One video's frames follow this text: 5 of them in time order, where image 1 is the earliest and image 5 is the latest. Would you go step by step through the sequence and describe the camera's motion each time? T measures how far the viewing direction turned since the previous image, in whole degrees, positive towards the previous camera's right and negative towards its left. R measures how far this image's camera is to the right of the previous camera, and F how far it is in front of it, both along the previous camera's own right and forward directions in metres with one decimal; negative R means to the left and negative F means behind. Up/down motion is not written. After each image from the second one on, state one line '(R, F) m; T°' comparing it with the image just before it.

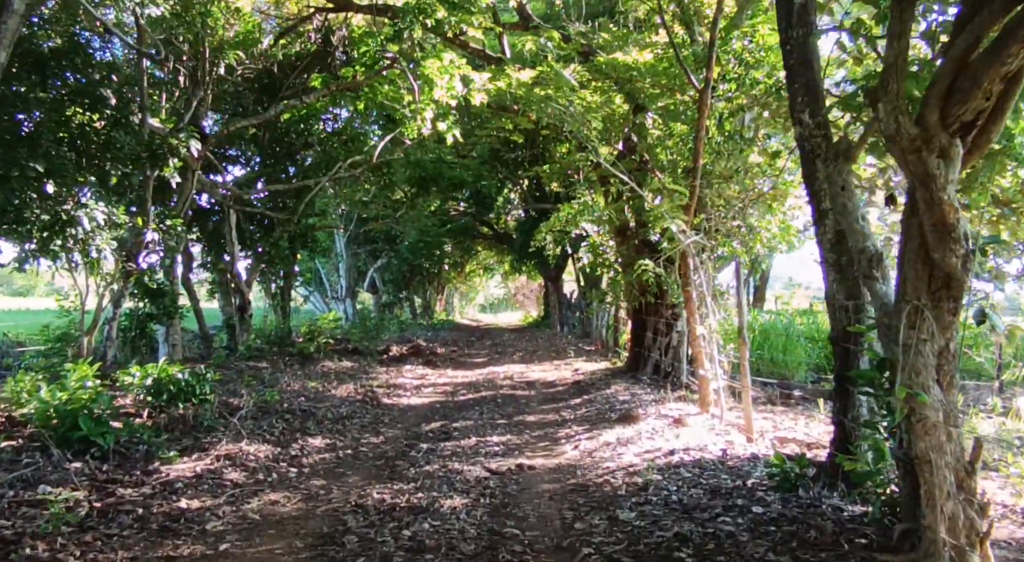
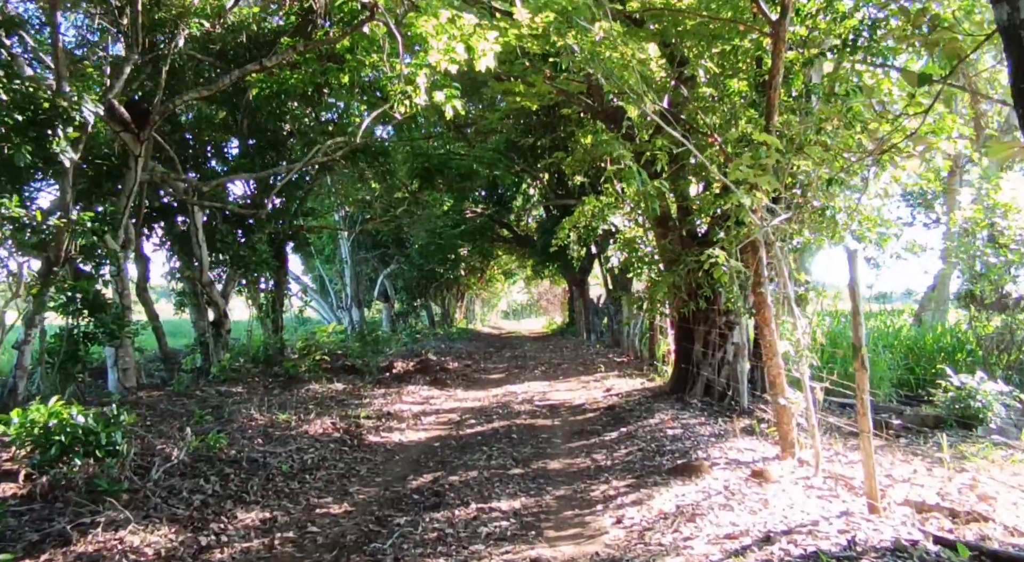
(+0.1, +2.0) m; -2°
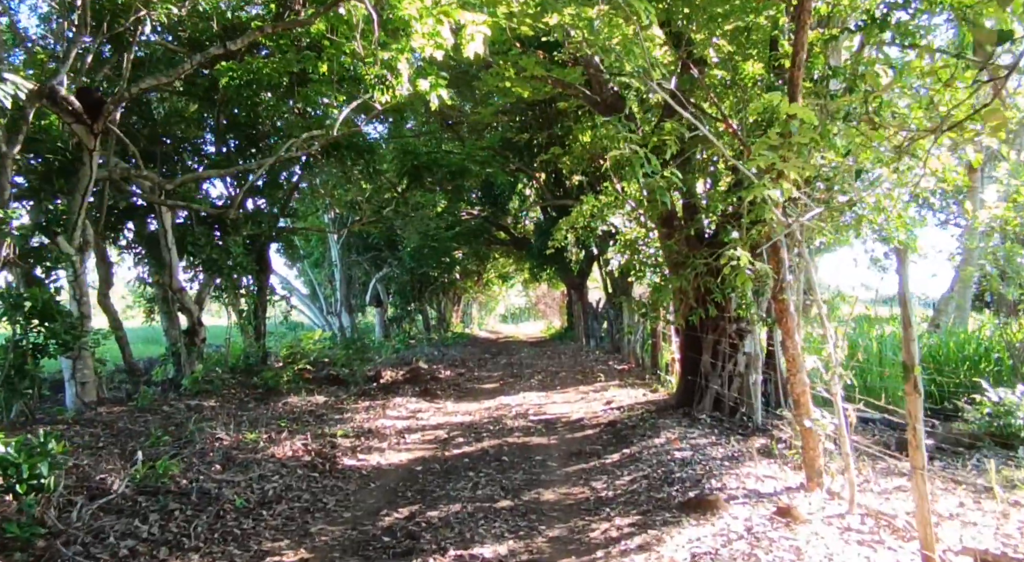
(+0.1, +0.7) m; 0°
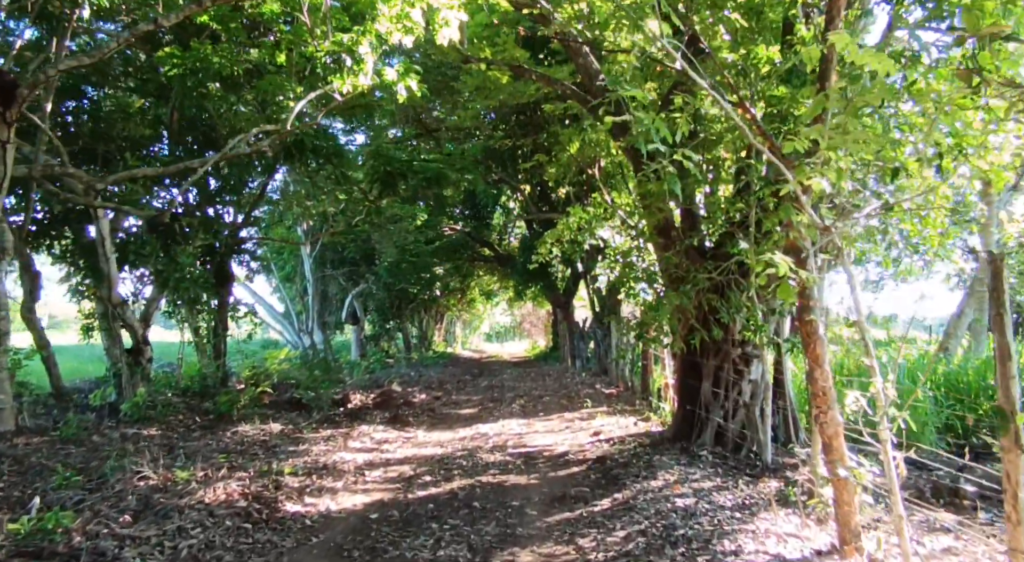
(+0.1, +1.0) m; +1°
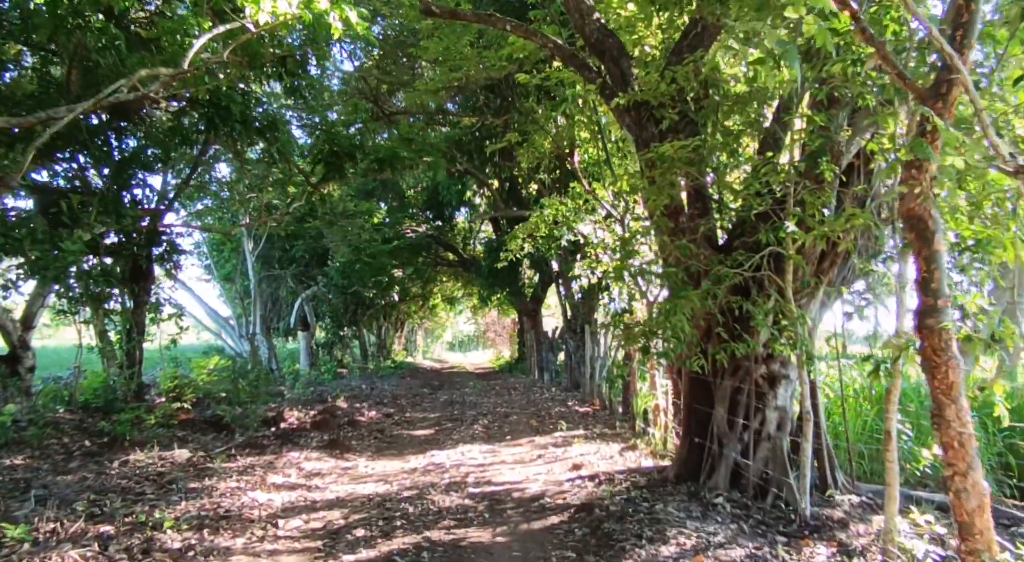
(0.0, +1.7) m; +2°
